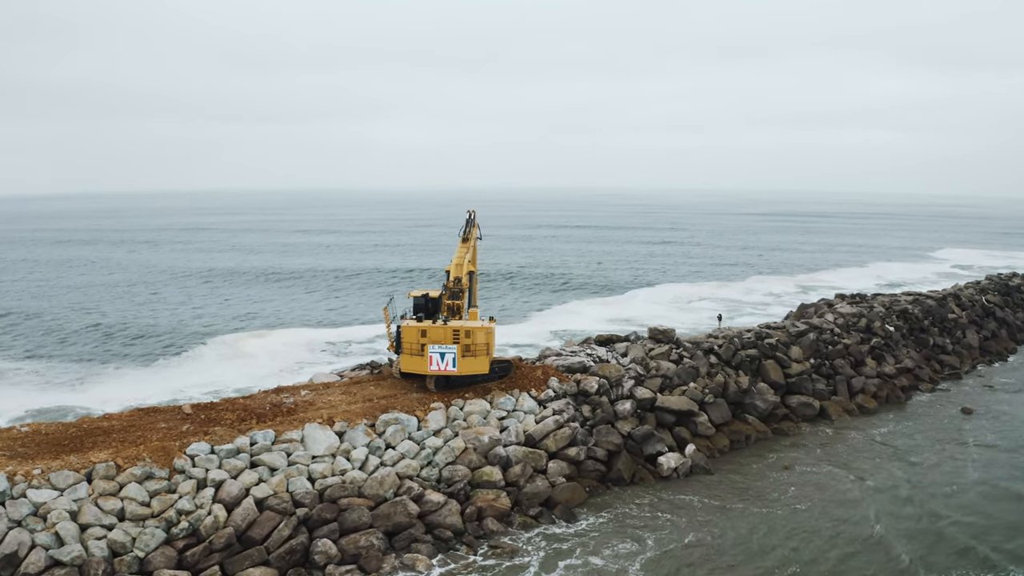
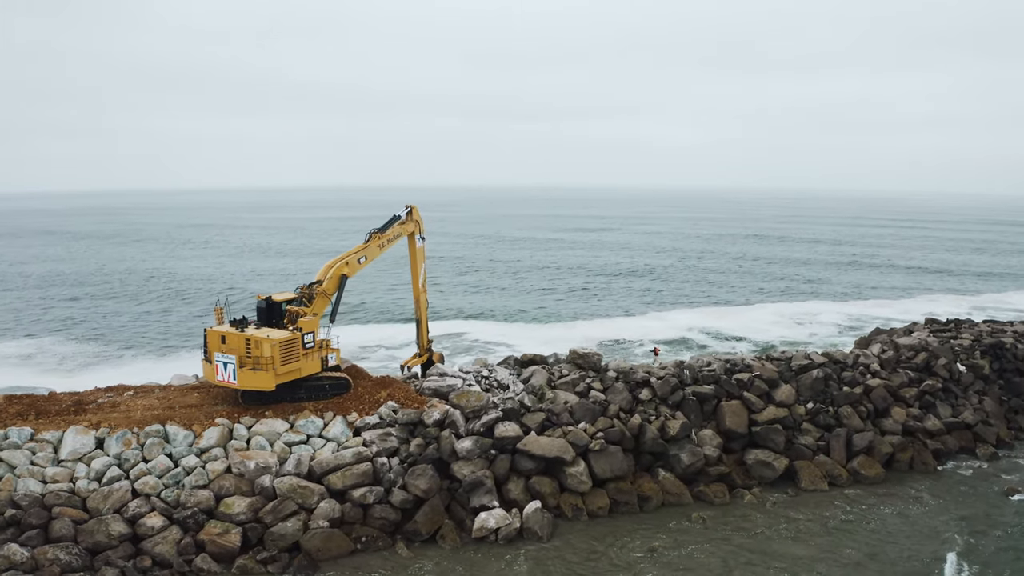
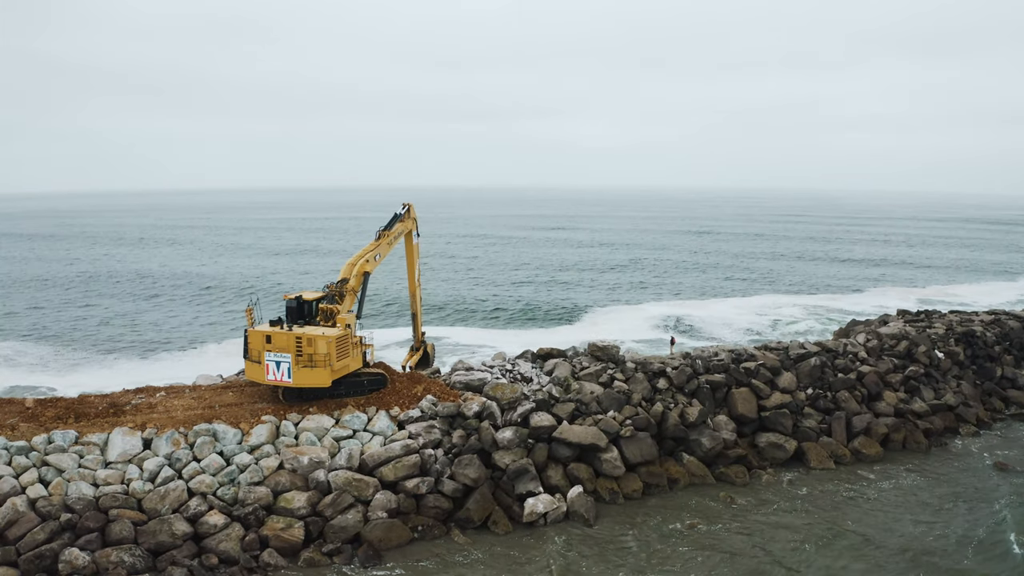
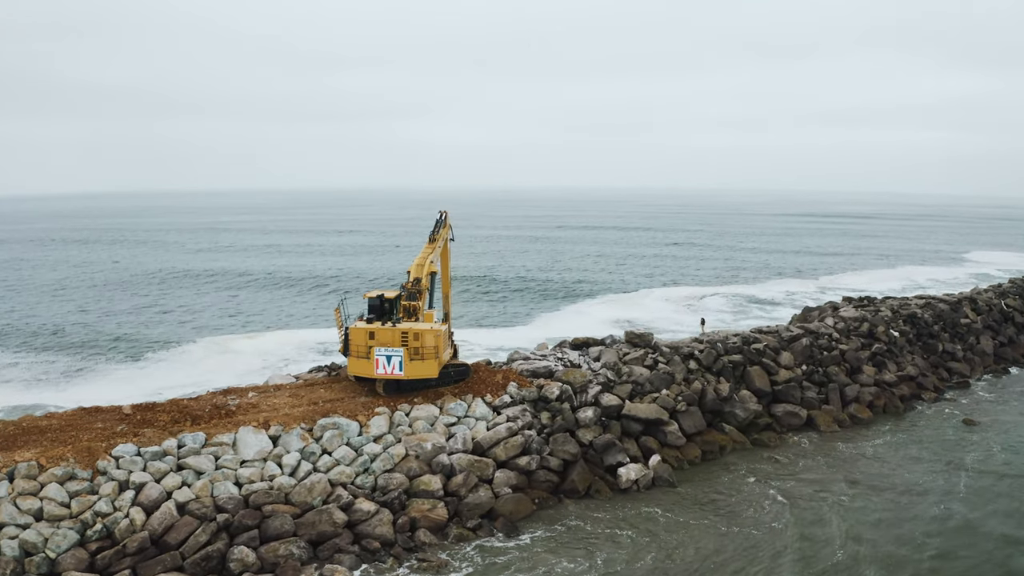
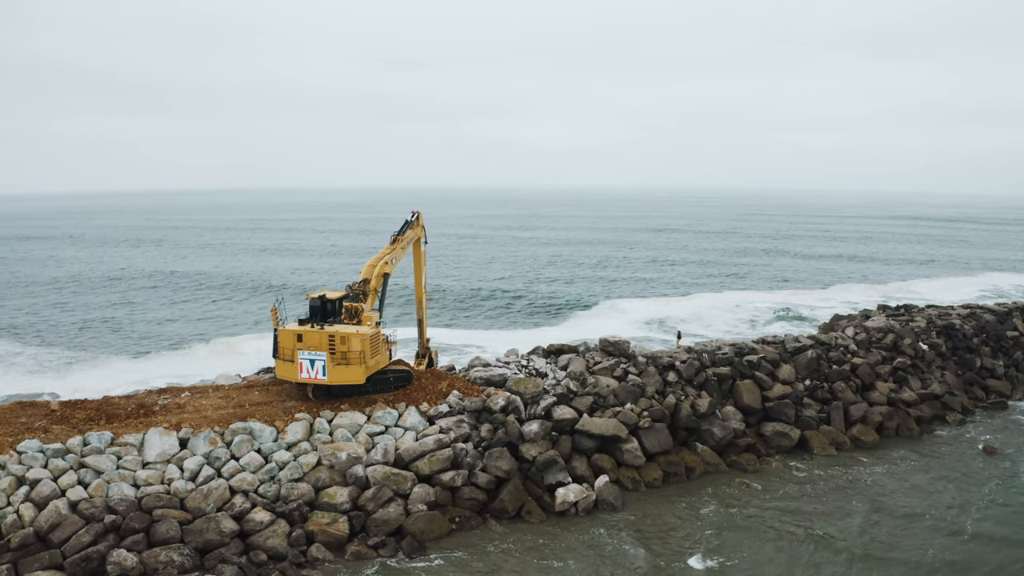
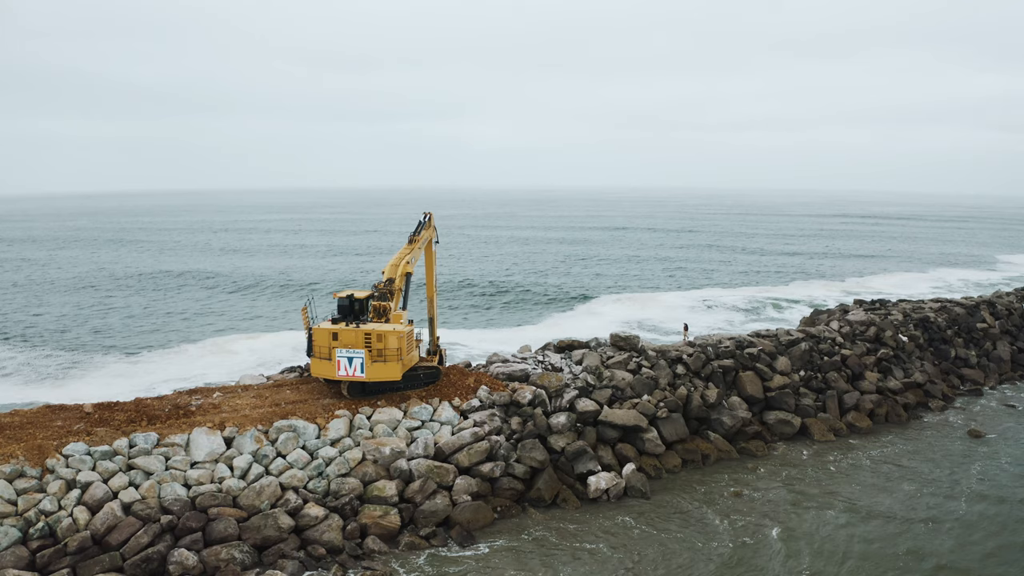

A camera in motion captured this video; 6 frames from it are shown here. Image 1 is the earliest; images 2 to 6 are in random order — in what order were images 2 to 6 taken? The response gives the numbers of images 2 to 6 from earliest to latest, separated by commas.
4, 6, 5, 3, 2
